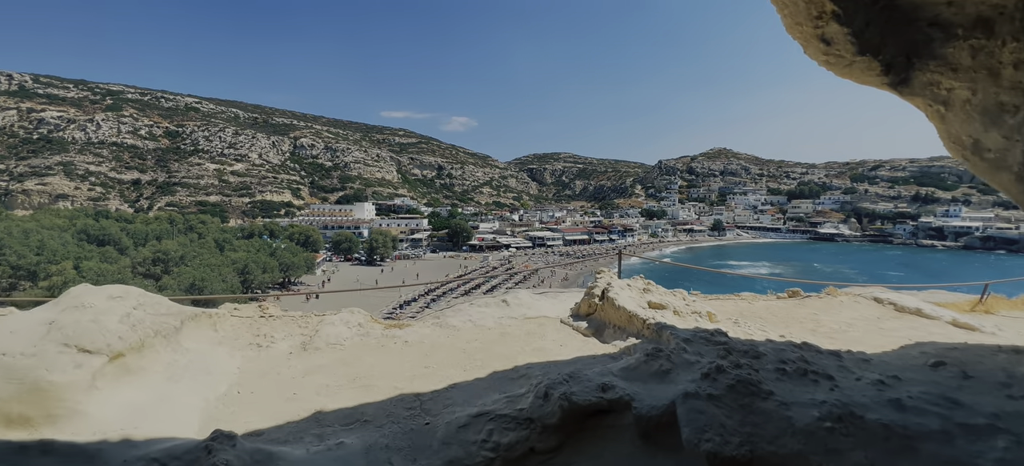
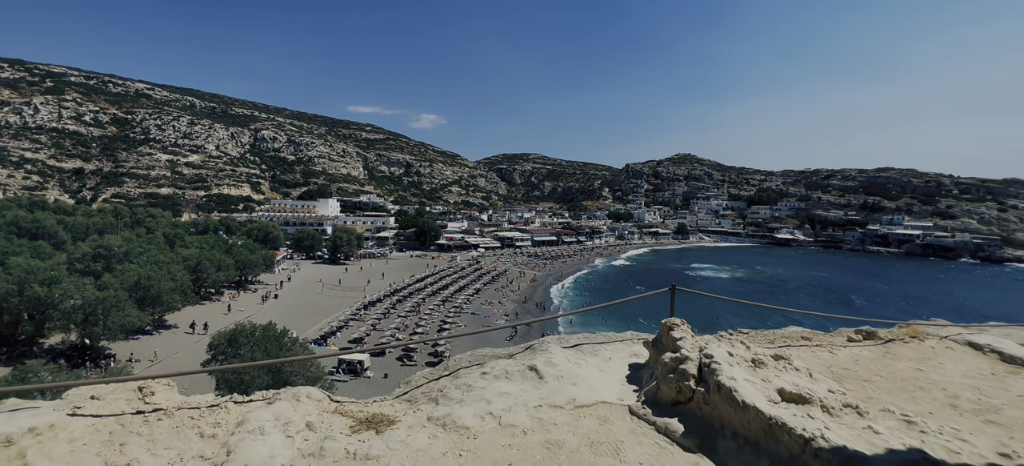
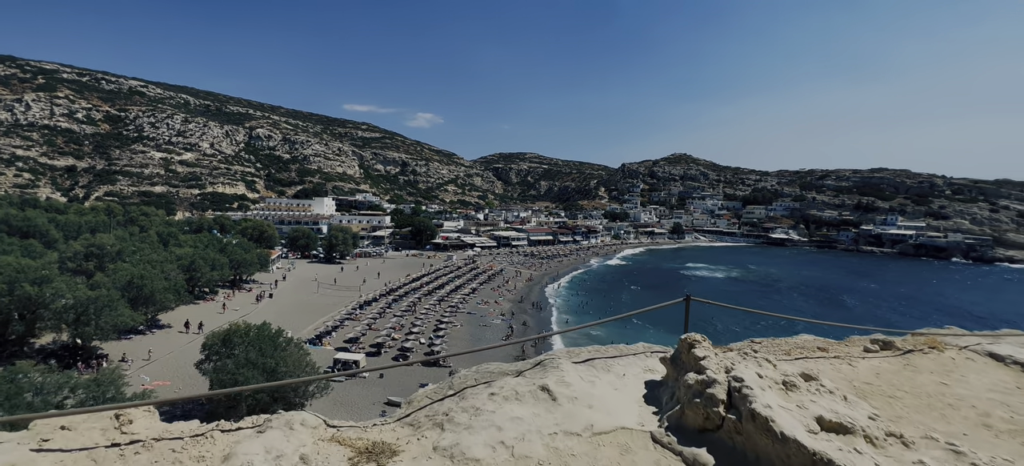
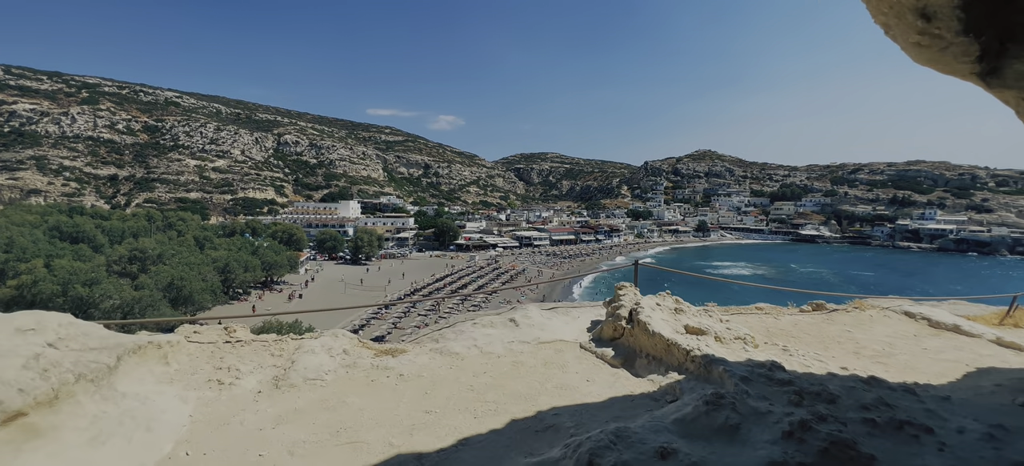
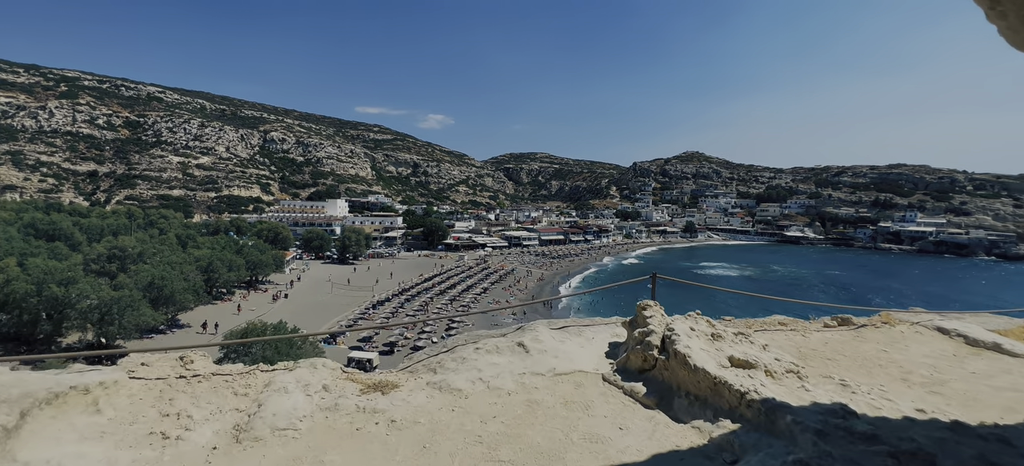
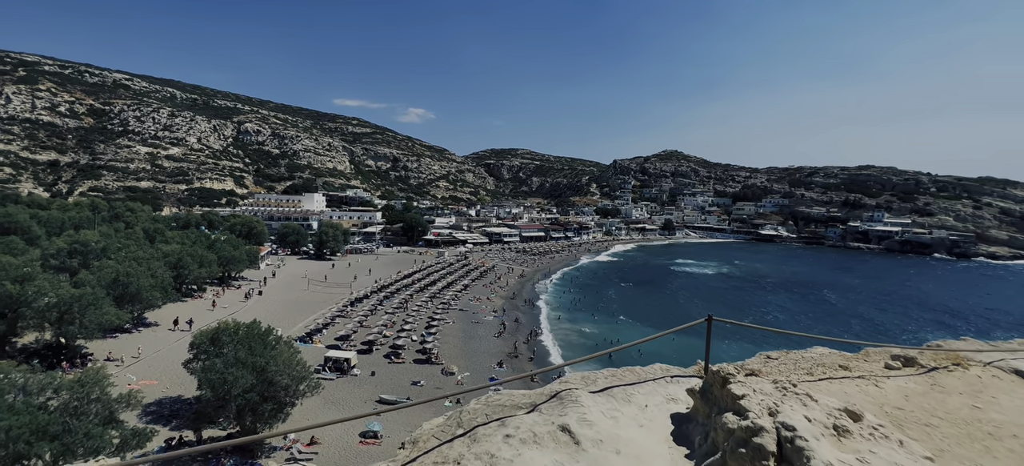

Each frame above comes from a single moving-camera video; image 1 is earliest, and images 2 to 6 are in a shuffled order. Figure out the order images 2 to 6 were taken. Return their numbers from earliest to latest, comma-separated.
4, 5, 2, 3, 6
